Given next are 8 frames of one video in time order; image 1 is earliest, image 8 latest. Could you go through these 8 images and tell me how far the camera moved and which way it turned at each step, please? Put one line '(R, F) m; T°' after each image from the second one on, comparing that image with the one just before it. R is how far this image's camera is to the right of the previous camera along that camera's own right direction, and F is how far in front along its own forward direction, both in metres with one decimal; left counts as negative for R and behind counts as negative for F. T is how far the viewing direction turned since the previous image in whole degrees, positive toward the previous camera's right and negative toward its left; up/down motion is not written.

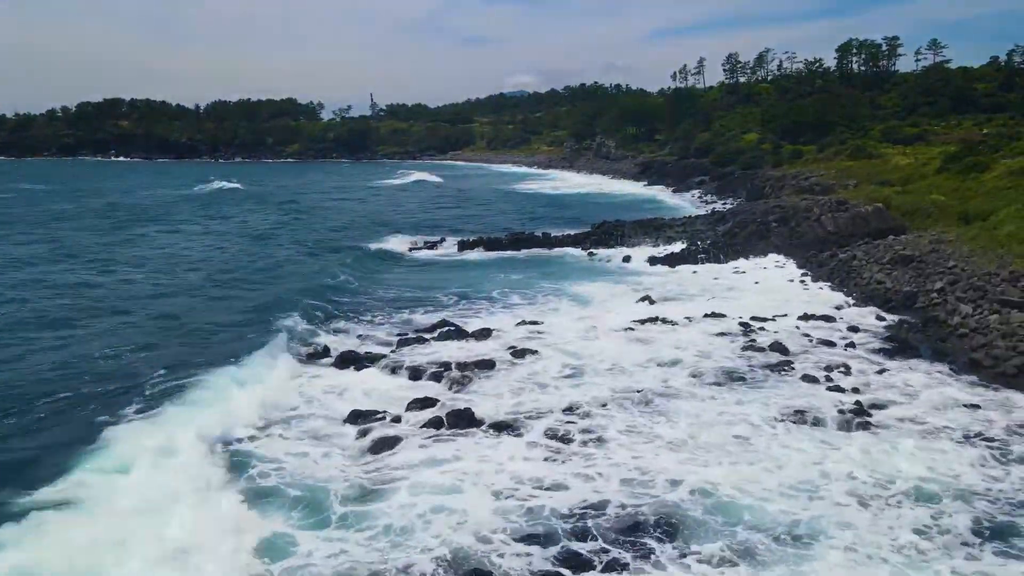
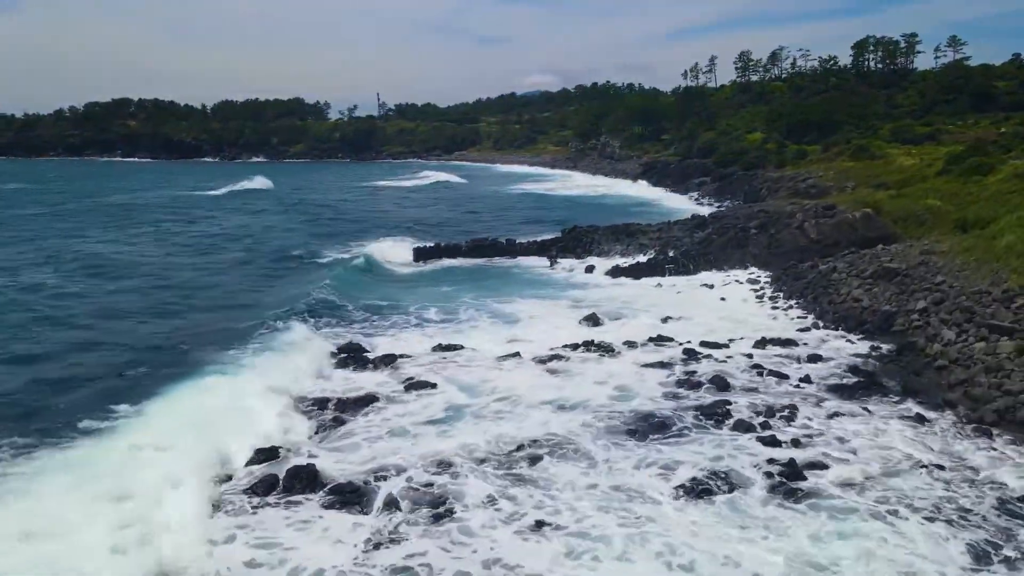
(+2.7, +2.7) m; -1°
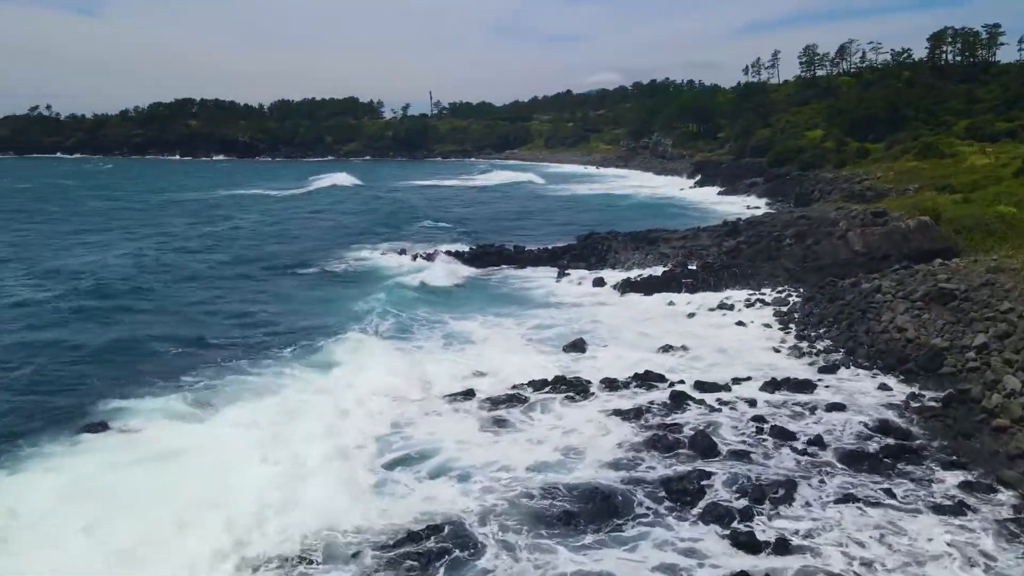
(+2.3, +3.2) m; -5°
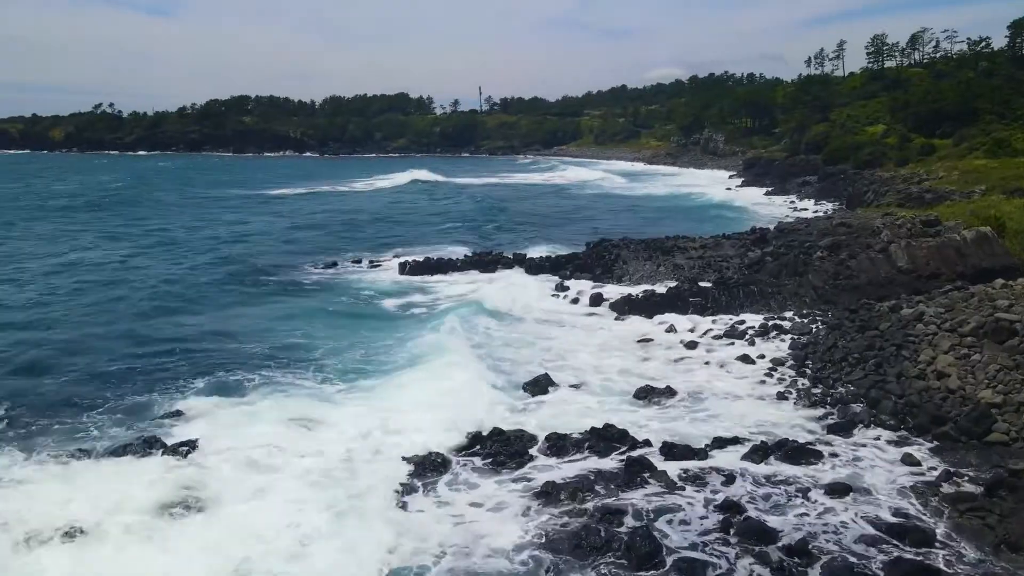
(+2.3, +3.1) m; -4°
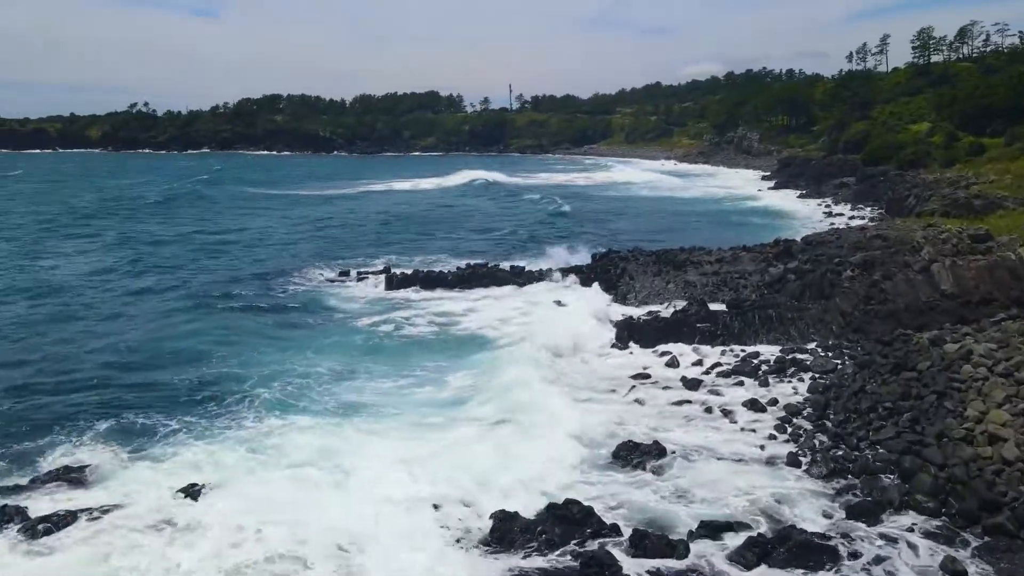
(+1.4, +2.5) m; -3°
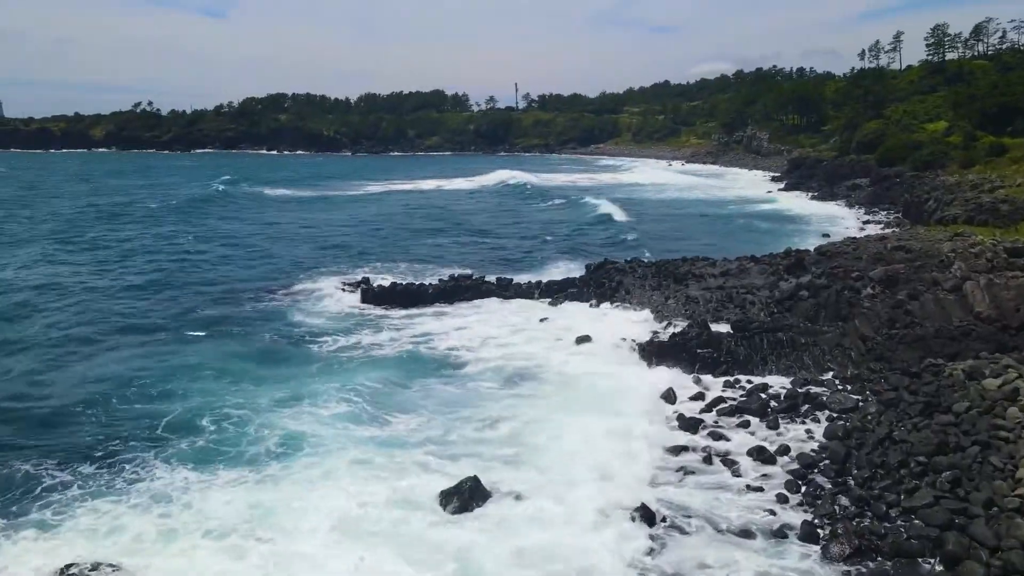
(+0.7, +2.2) m; -1°
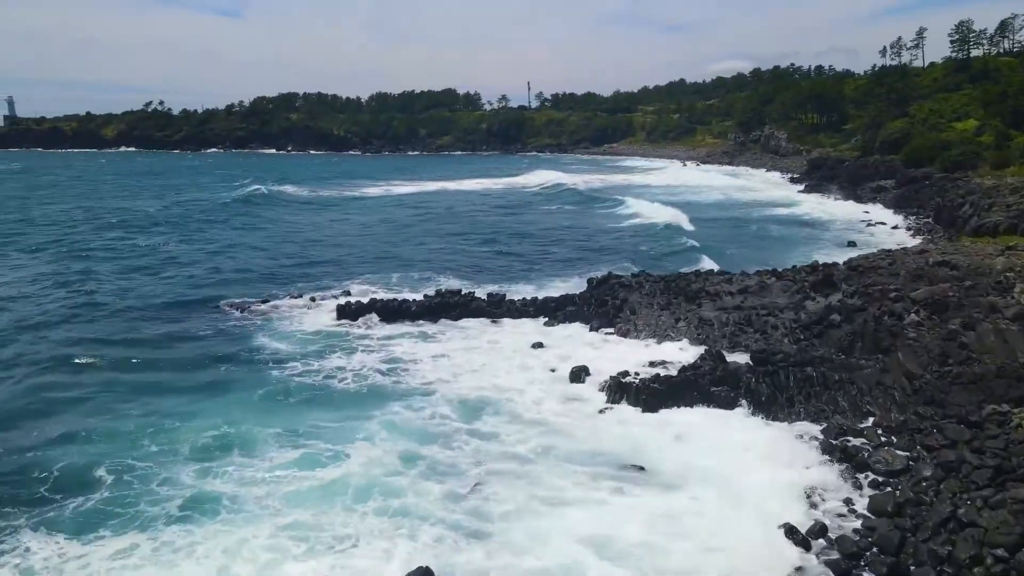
(+0.7, +2.5) m; -1°
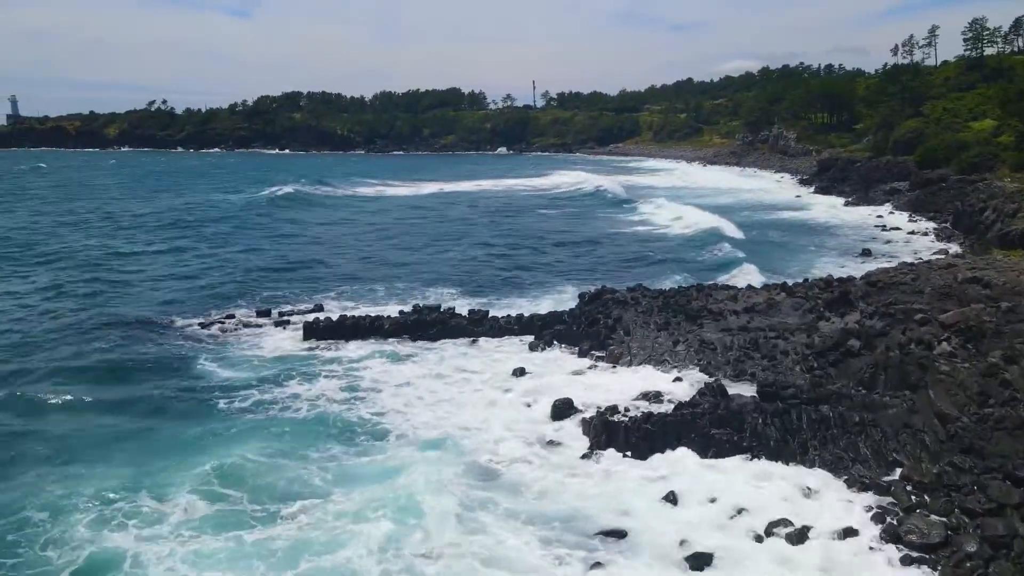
(+0.7, +2.0) m; -1°
